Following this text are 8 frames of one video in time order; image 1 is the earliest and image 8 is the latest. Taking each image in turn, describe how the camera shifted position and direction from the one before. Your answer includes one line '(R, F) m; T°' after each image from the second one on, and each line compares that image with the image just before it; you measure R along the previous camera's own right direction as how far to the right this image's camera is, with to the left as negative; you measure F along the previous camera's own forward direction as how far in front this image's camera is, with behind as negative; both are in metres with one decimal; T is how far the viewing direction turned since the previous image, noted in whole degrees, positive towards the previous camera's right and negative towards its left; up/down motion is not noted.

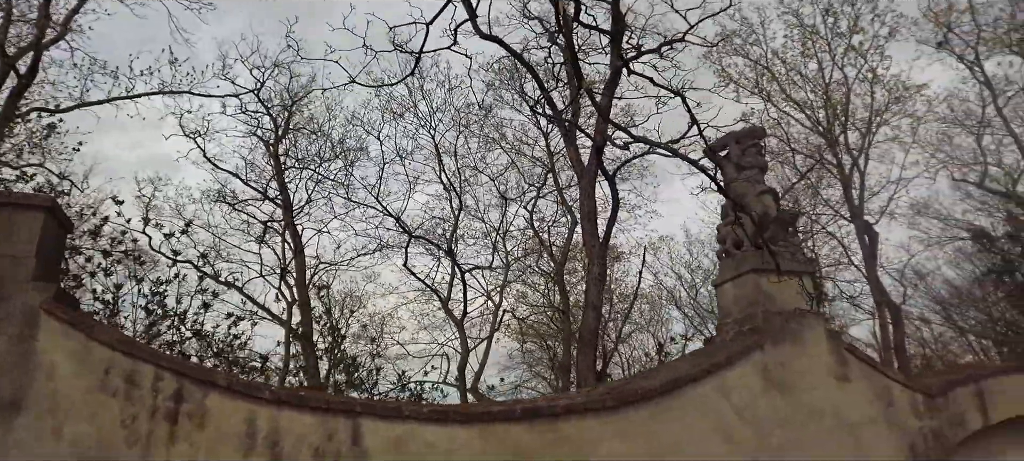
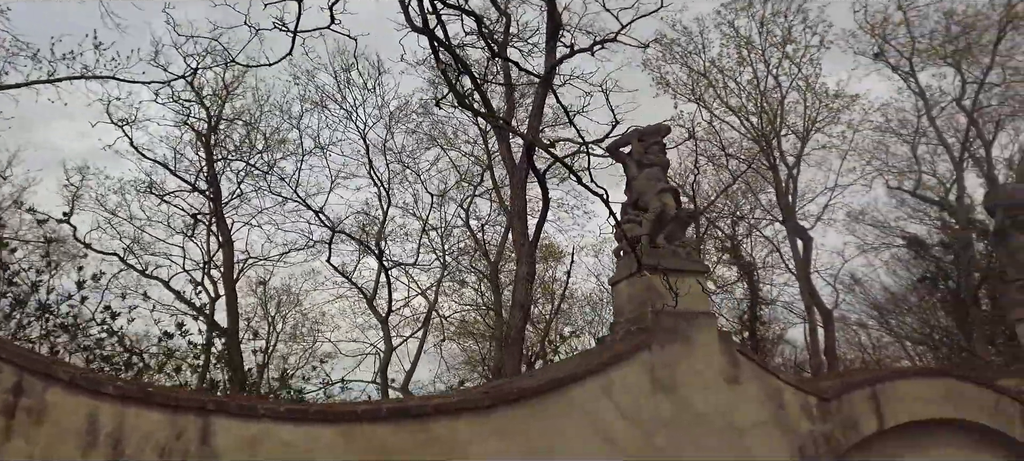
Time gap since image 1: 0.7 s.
(+0.4, +0.2) m; +3°
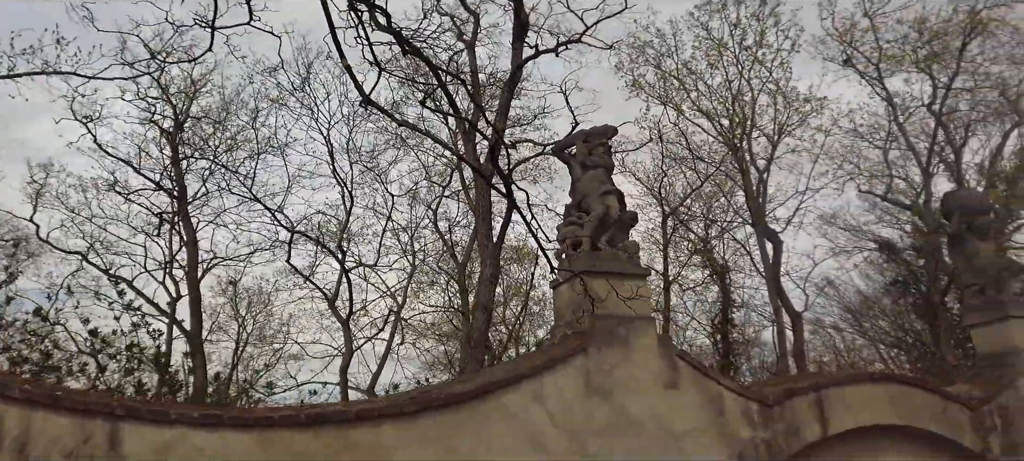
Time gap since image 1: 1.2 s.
(+0.3, +0.1) m; +1°
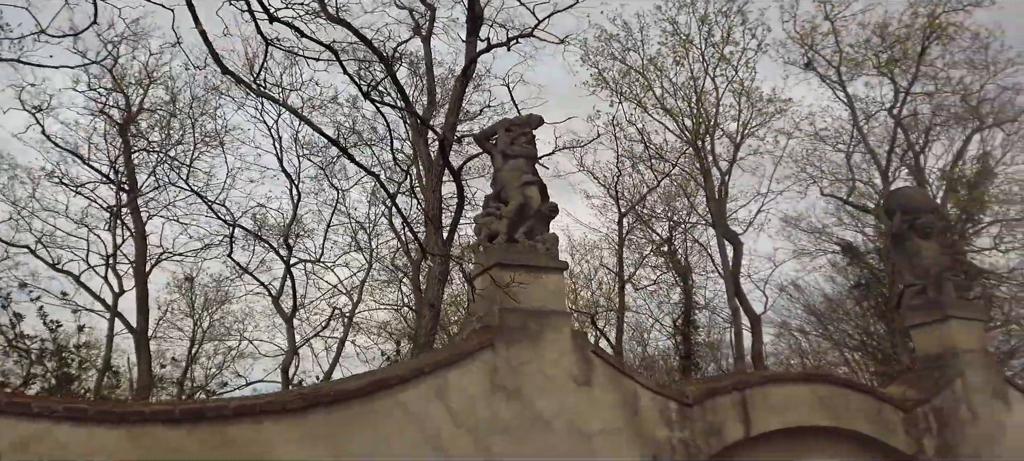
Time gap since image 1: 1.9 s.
(+0.4, +0.2) m; +1°
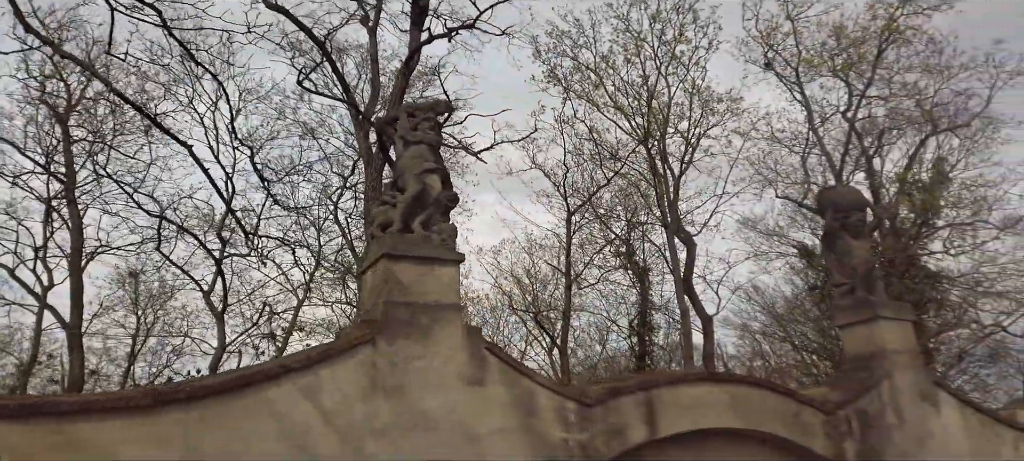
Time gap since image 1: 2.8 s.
(+0.4, +0.3) m; +2°
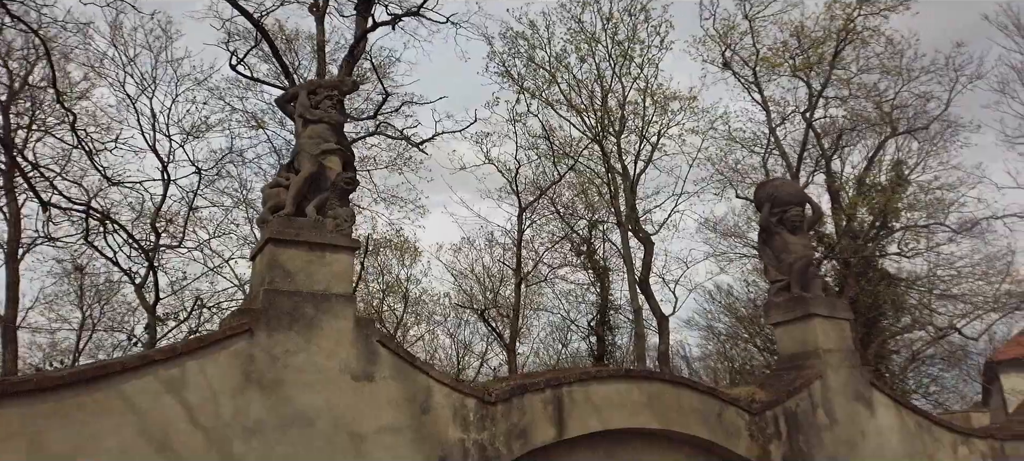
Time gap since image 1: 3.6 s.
(+0.4, +0.3) m; +2°
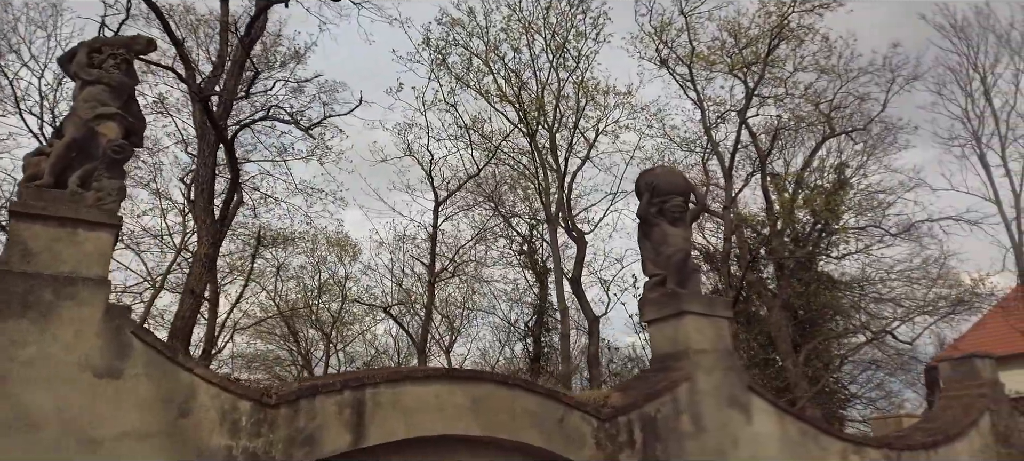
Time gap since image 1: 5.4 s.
(+0.8, +0.6) m; +2°
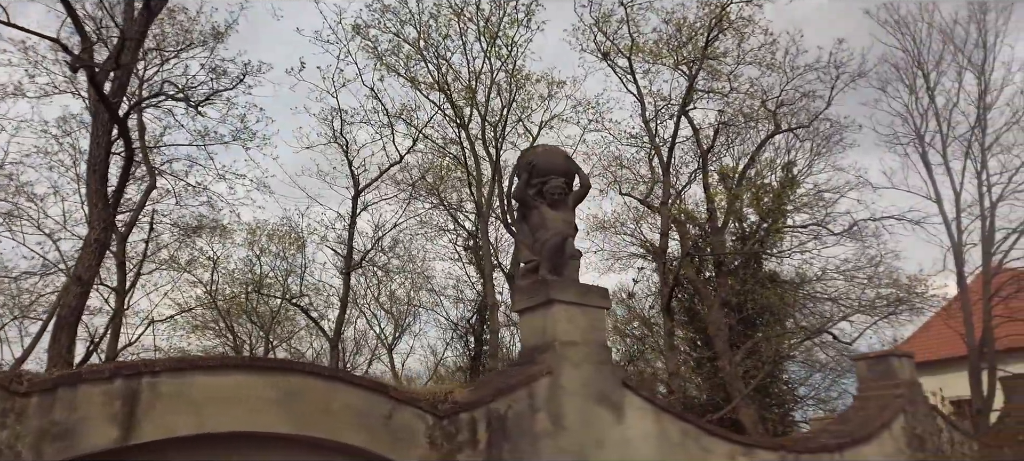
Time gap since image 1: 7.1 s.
(+0.8, +0.5) m; +2°
